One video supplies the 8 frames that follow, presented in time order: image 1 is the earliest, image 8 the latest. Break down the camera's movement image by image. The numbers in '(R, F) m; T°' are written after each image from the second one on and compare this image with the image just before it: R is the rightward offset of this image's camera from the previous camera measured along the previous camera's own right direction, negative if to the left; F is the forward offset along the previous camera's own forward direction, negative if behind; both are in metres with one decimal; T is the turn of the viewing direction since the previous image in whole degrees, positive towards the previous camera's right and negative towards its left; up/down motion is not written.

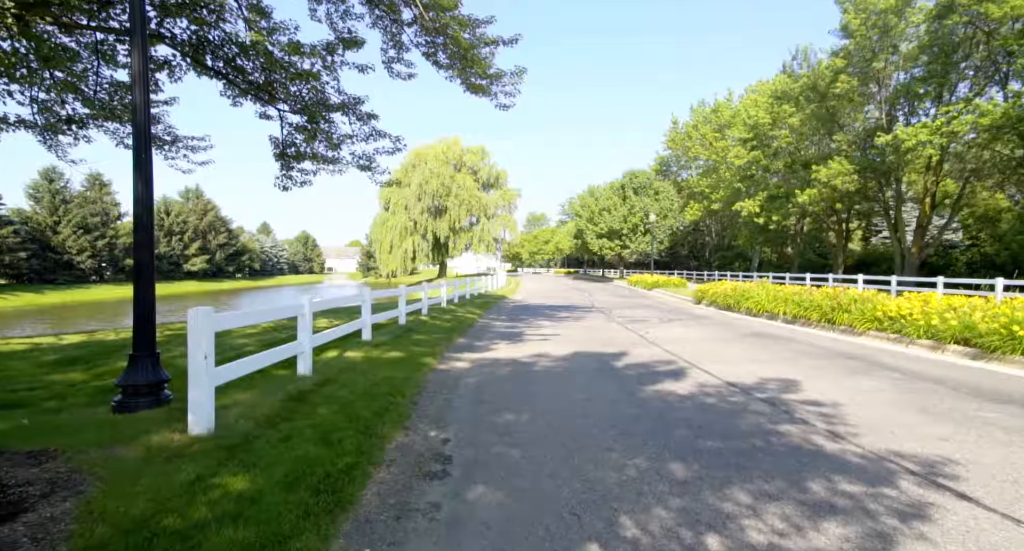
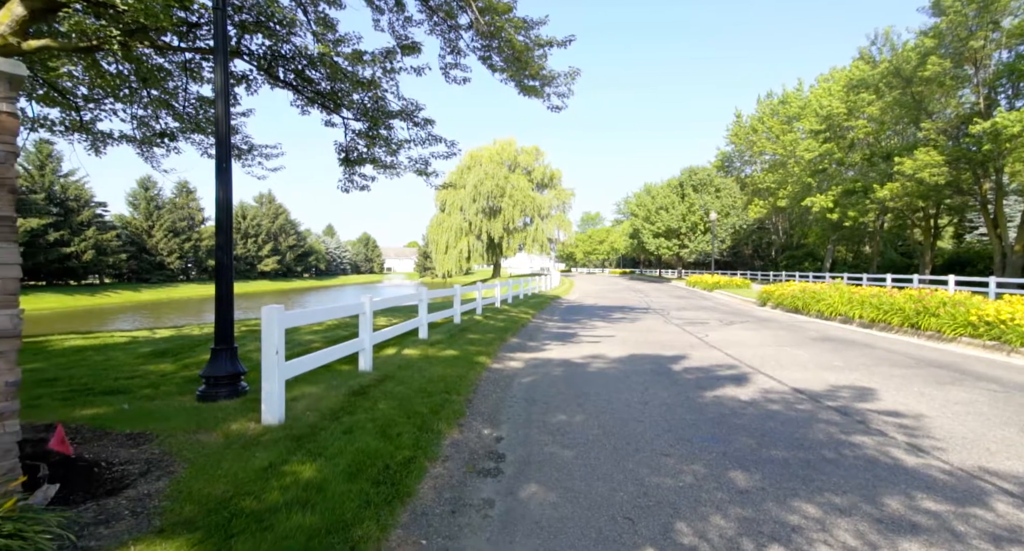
(0.0, 0.0) m; -7°
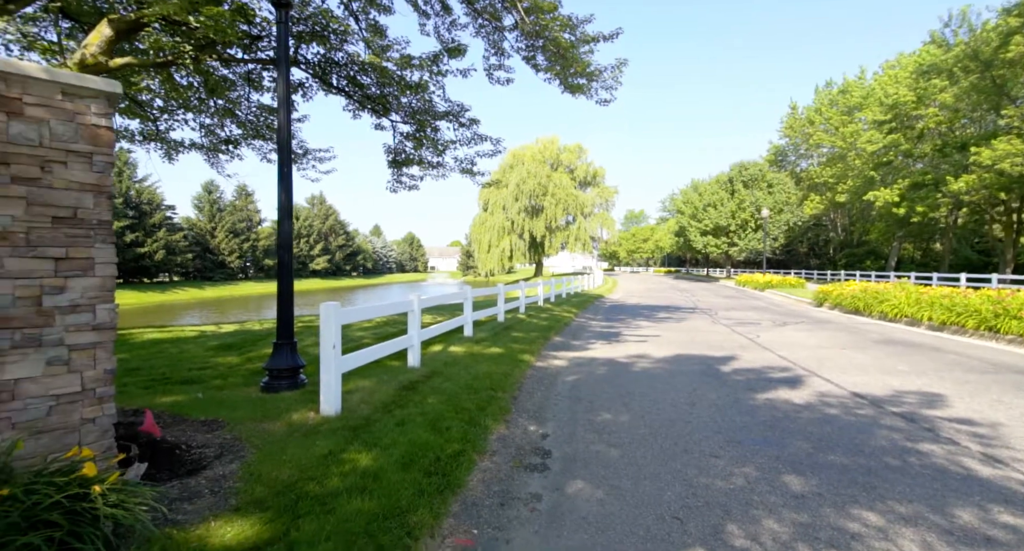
(0.0, -0.1) m; -5°
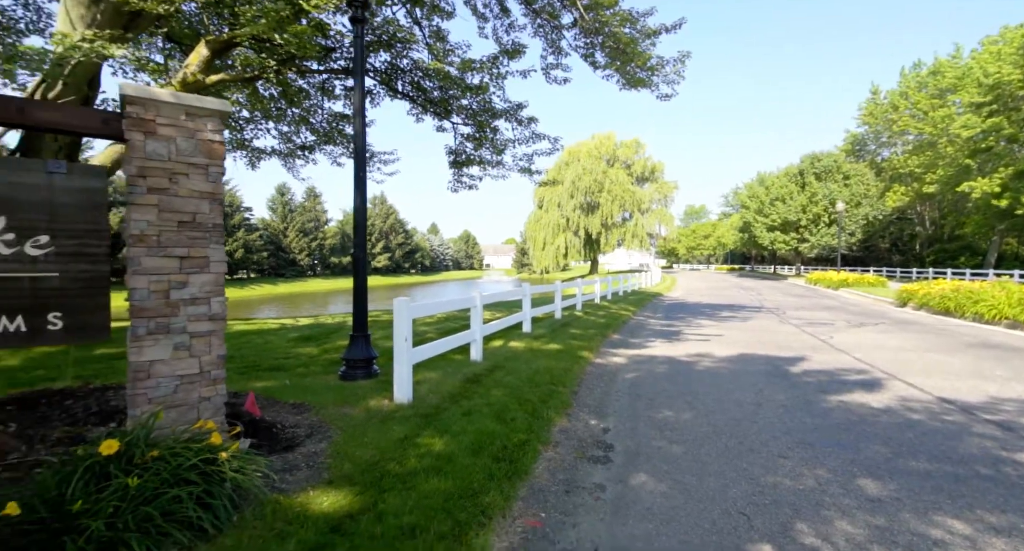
(-0.1, -0.1) m; -7°
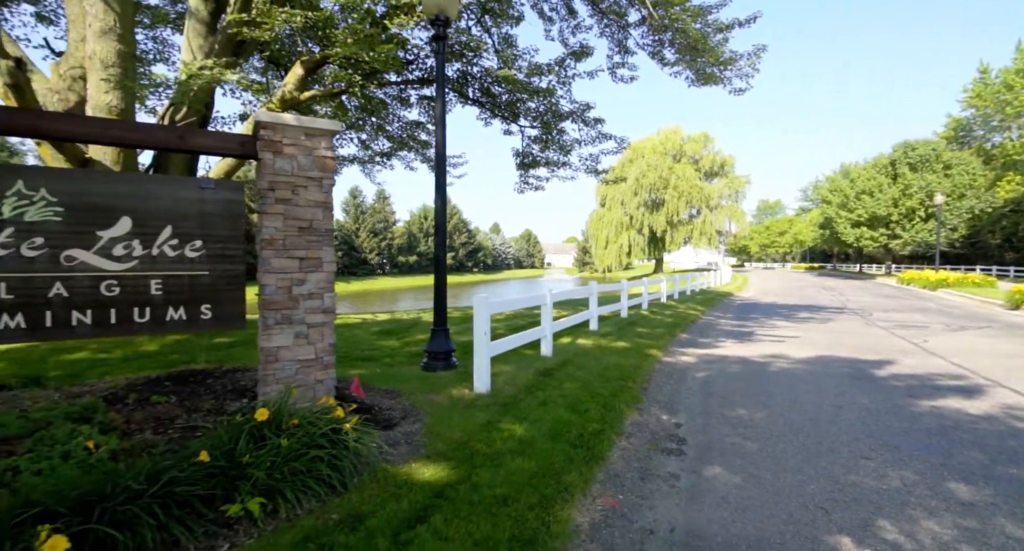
(-0.1, -0.3) m; -7°
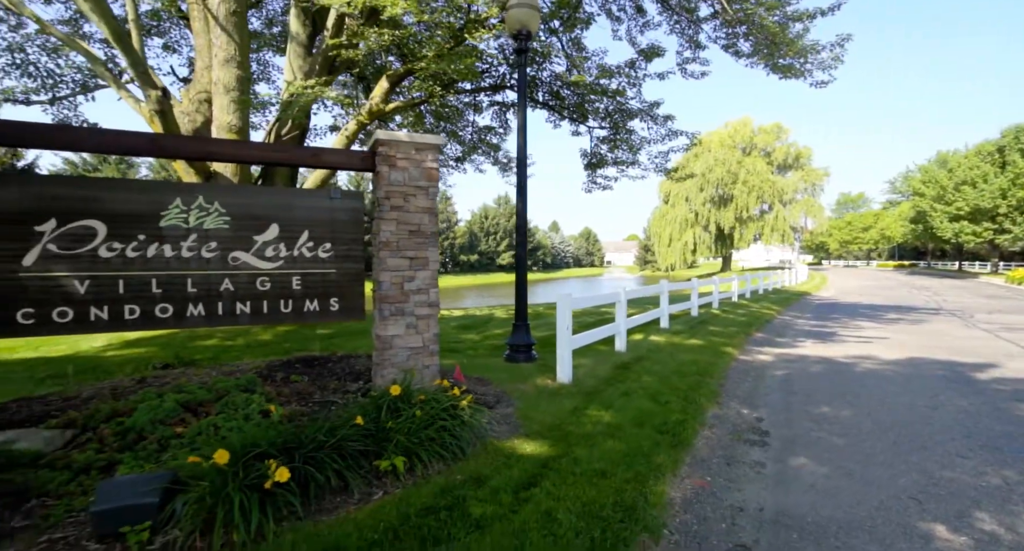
(-0.3, -0.4) m; -7°
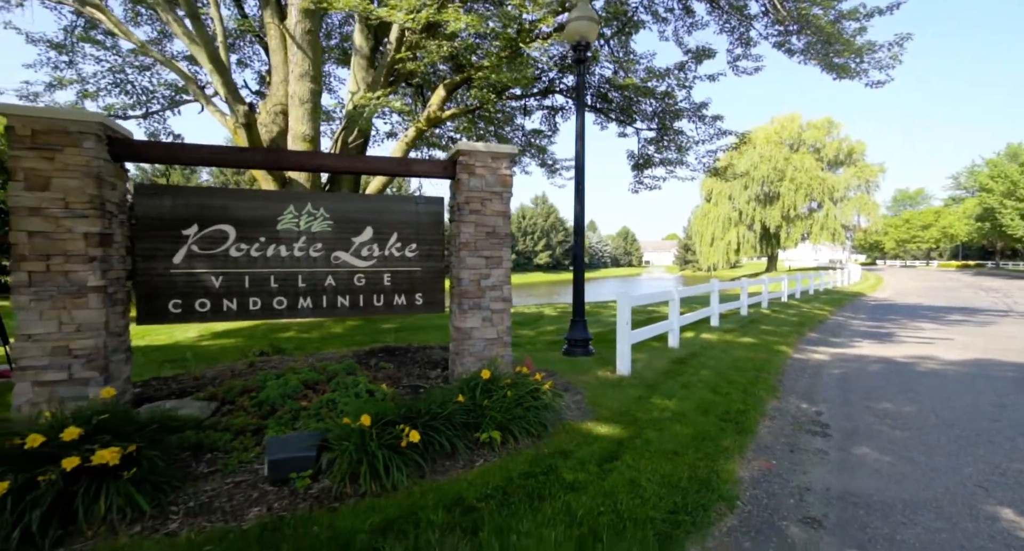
(-0.3, -0.4) m; -4°
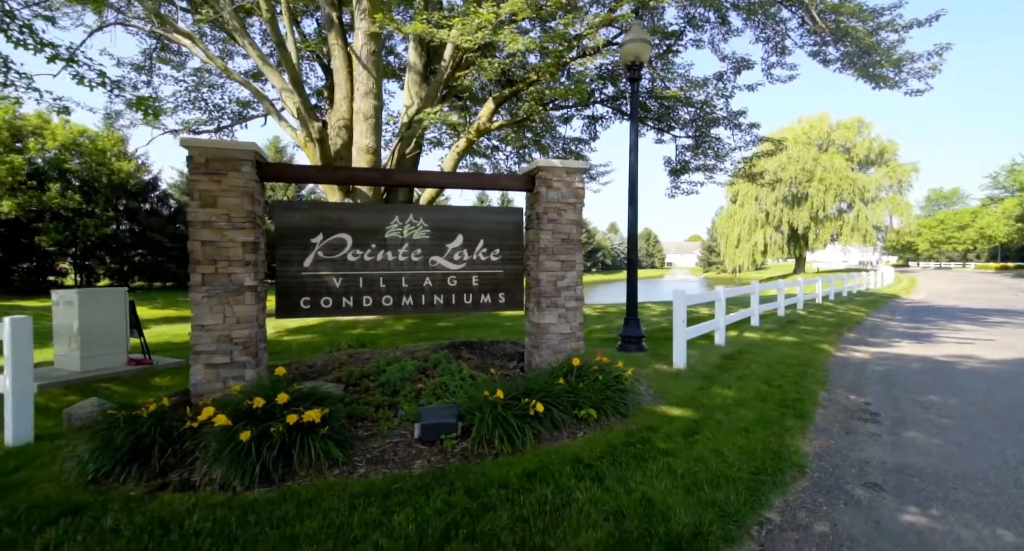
(-0.6, -0.6) m; -2°
